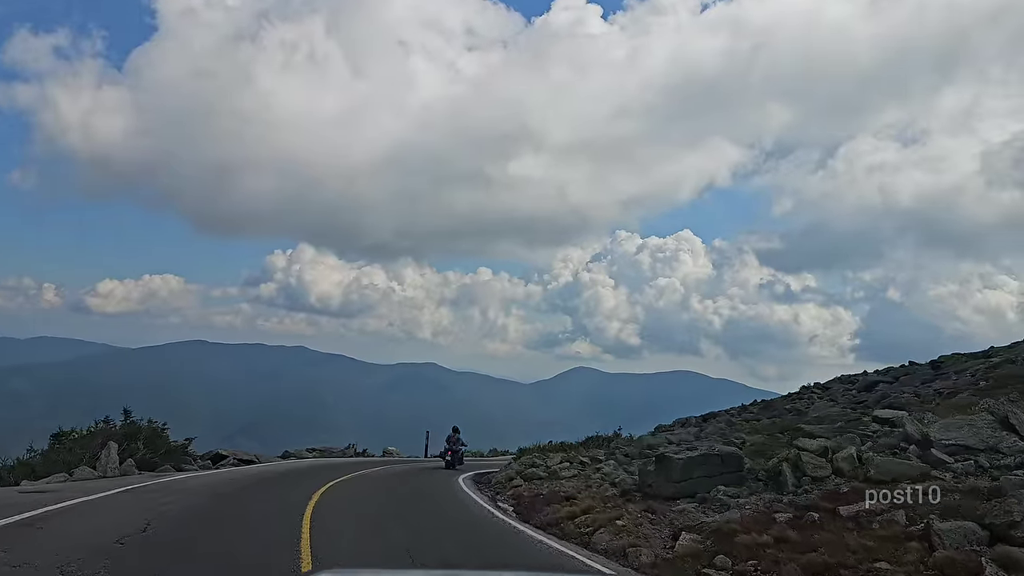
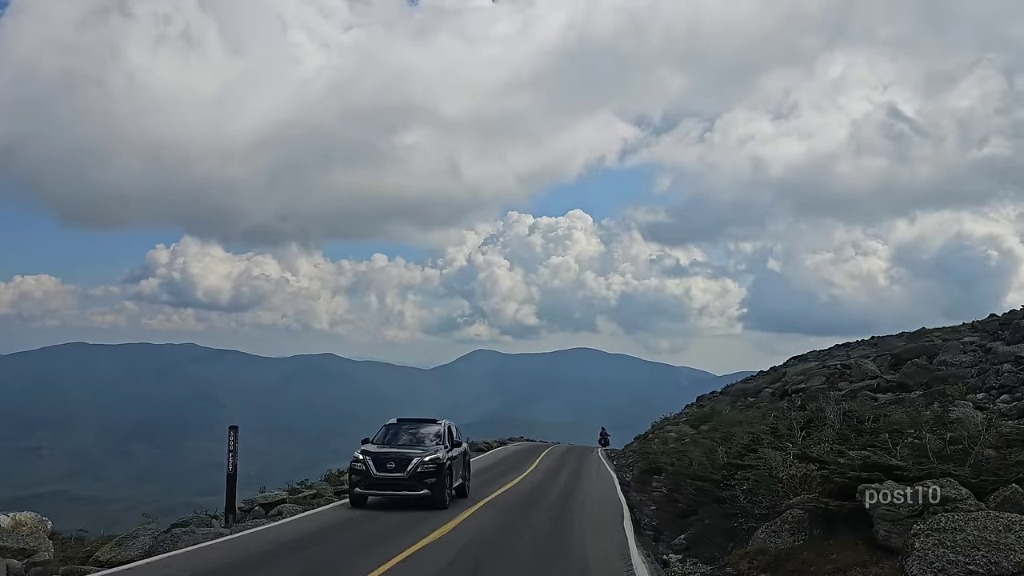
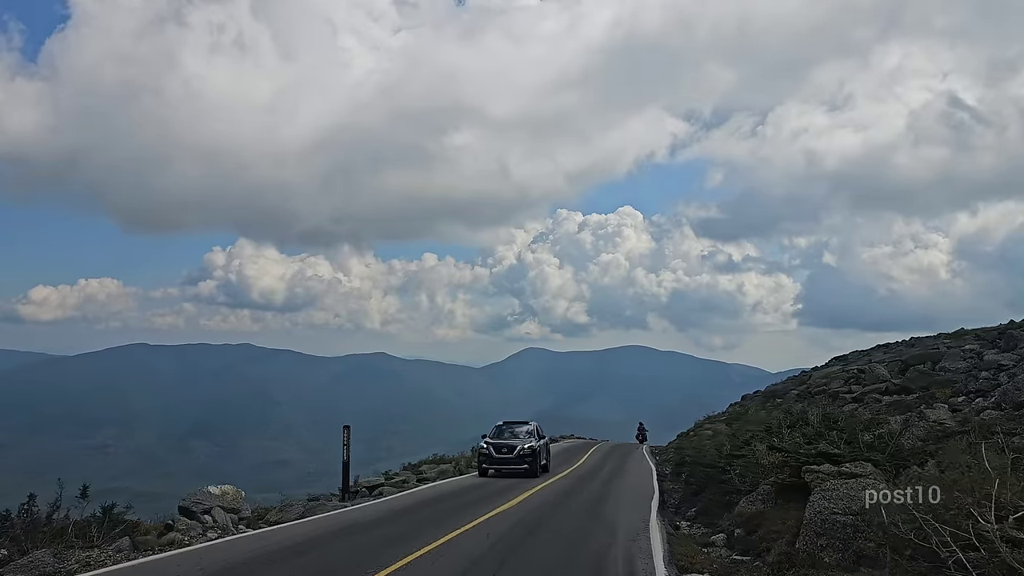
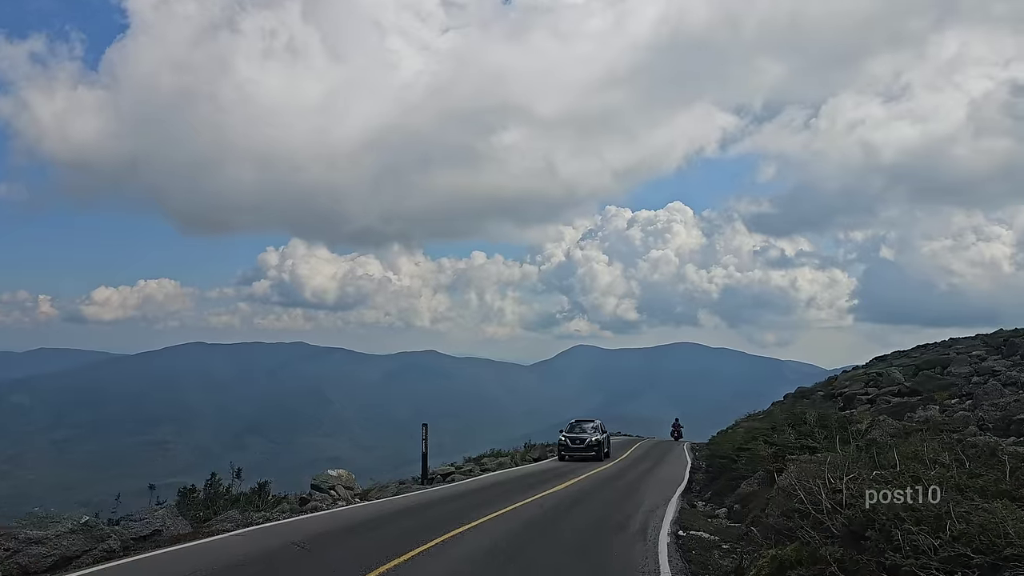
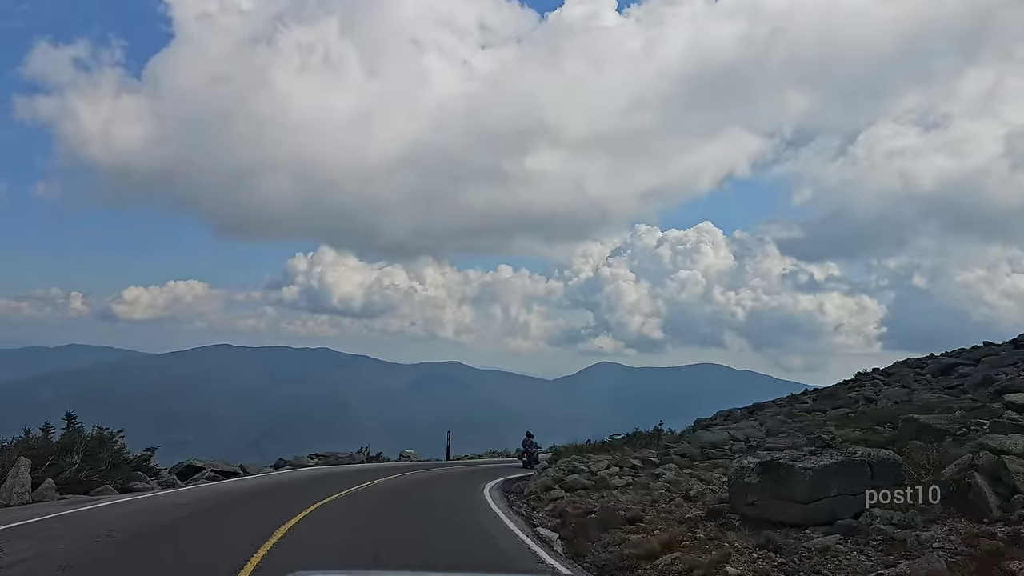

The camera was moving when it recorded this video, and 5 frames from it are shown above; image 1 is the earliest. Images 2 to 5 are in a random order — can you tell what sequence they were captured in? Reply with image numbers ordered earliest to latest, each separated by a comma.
5, 4, 3, 2
